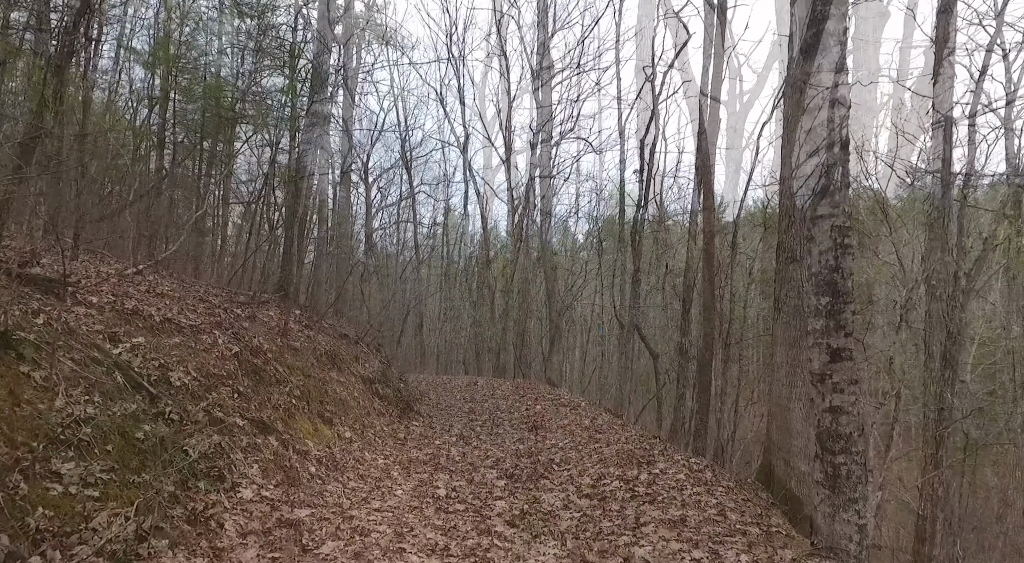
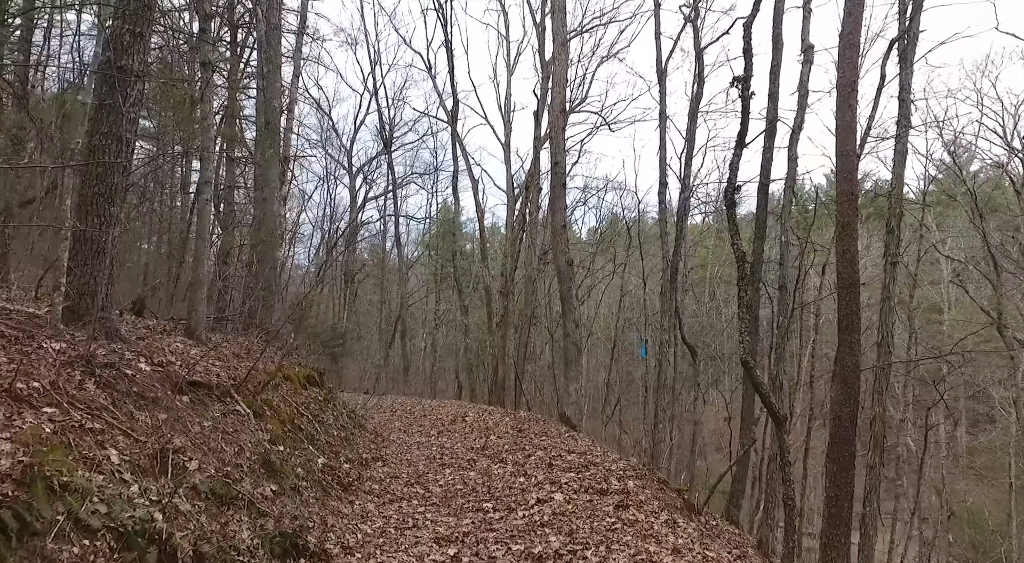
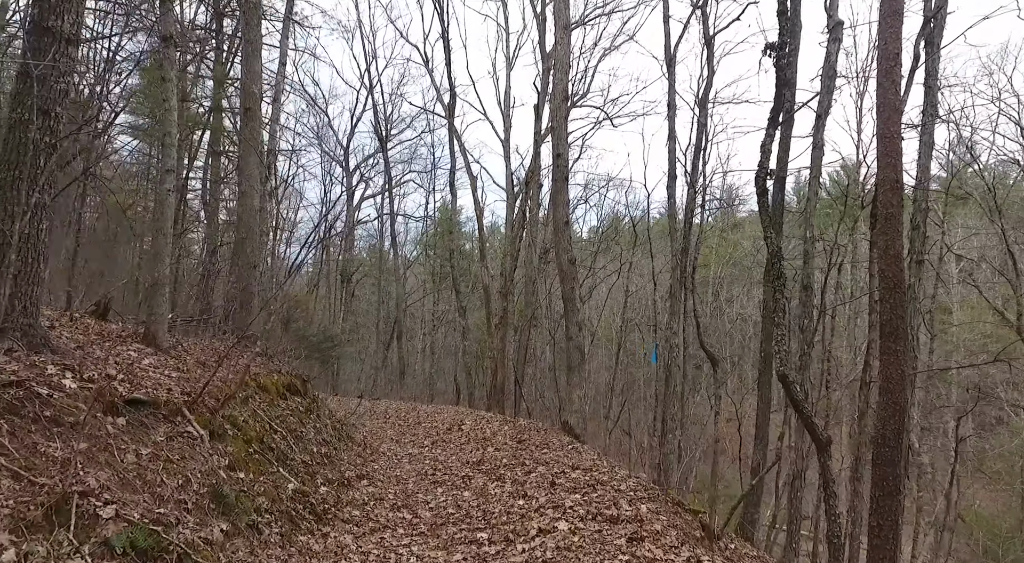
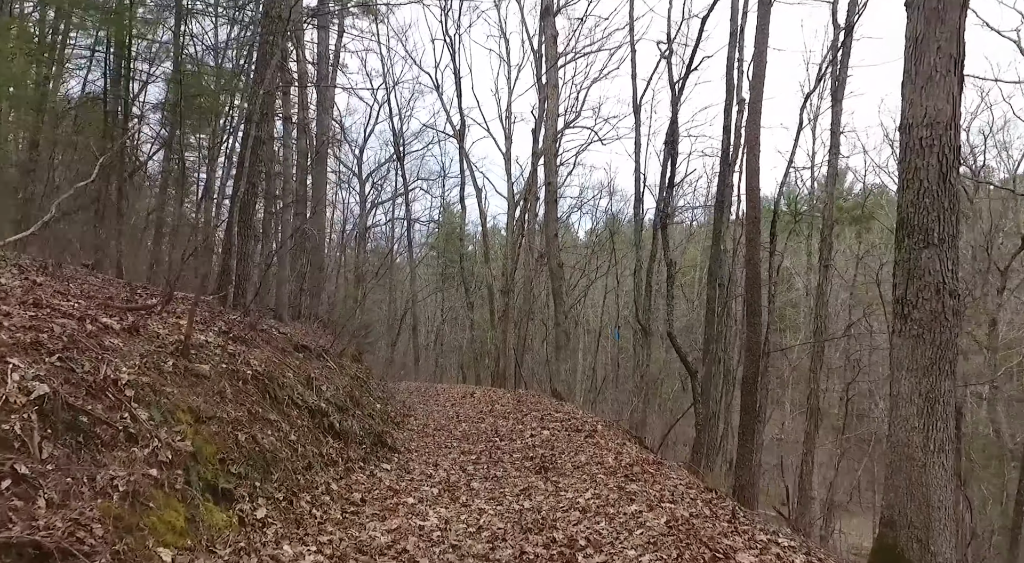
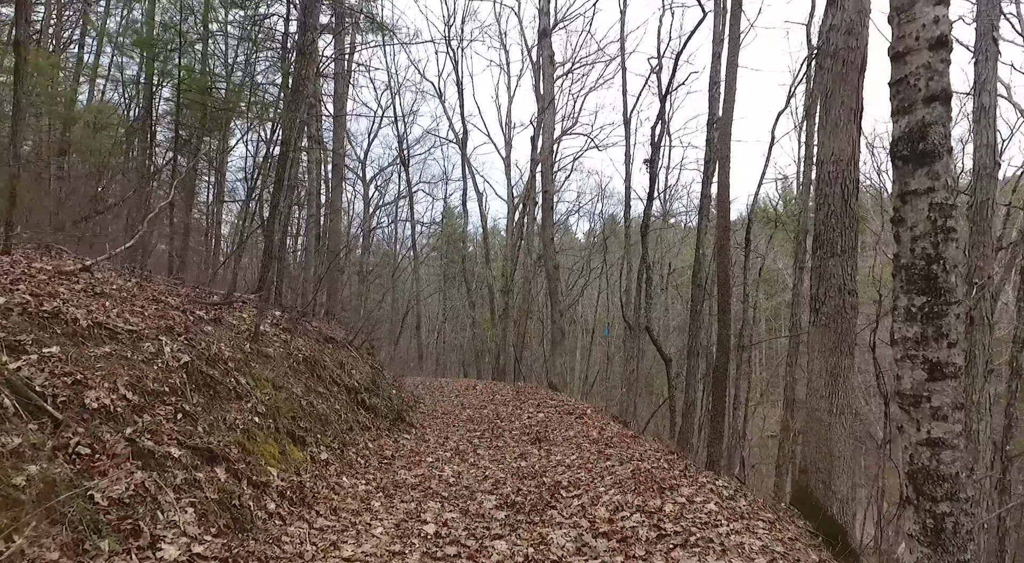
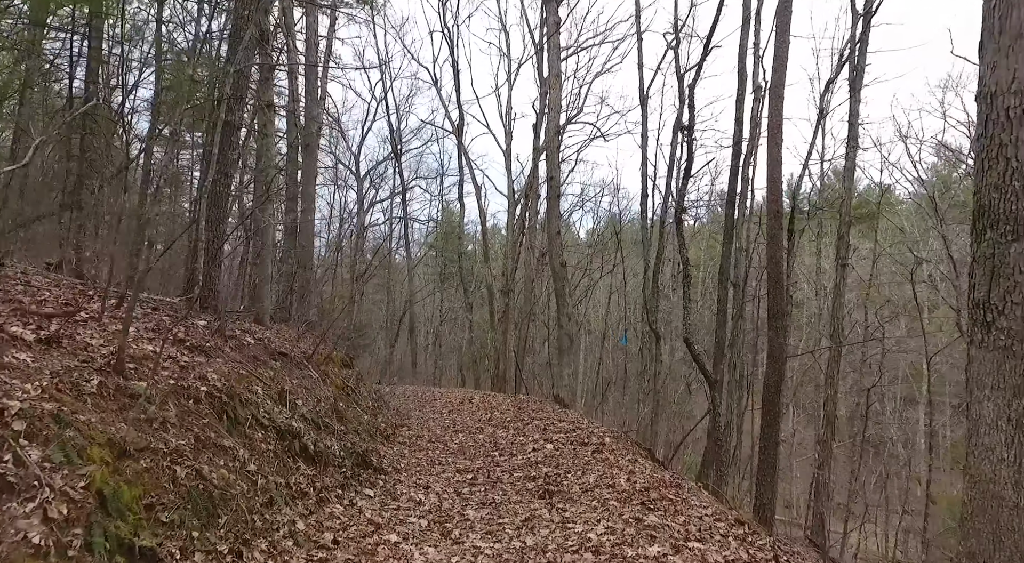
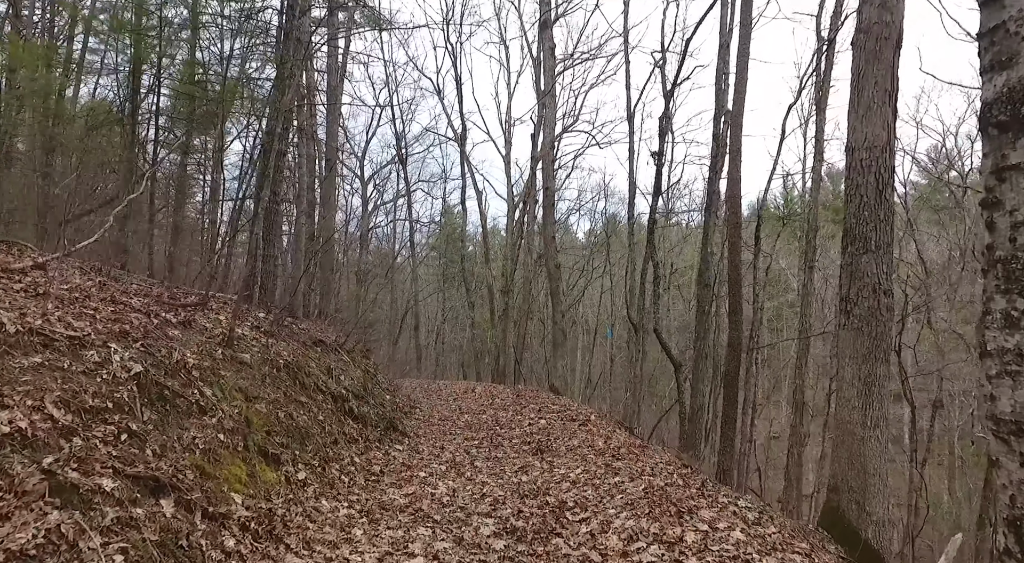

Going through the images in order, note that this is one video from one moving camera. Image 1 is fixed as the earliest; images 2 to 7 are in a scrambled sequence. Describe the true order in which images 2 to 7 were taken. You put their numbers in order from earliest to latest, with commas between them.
5, 7, 4, 6, 2, 3
